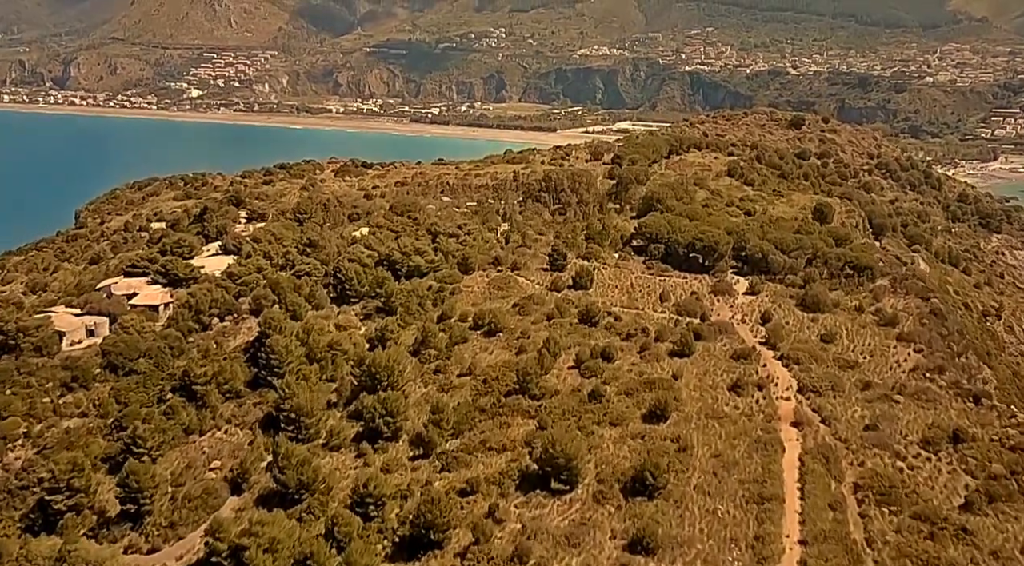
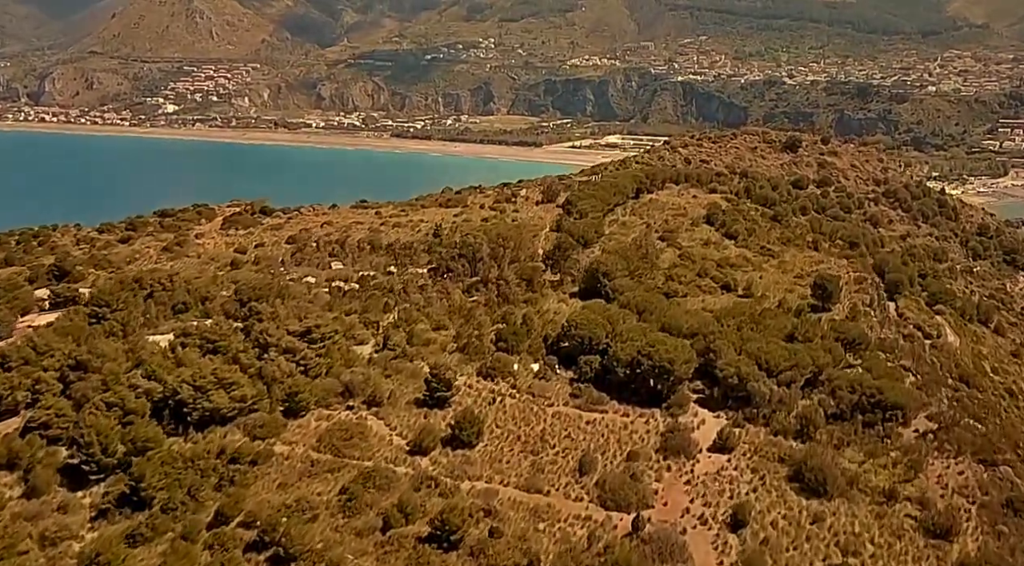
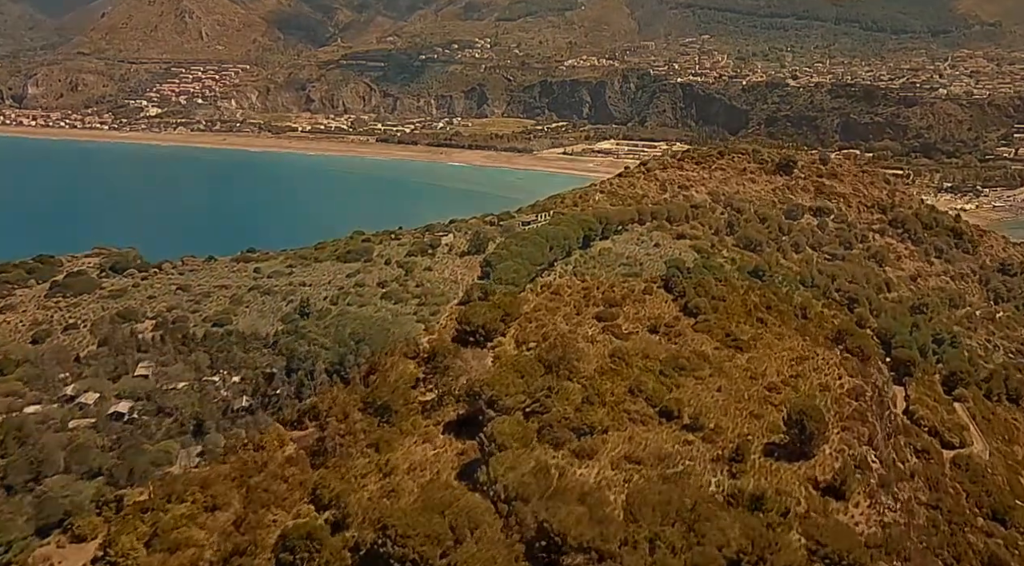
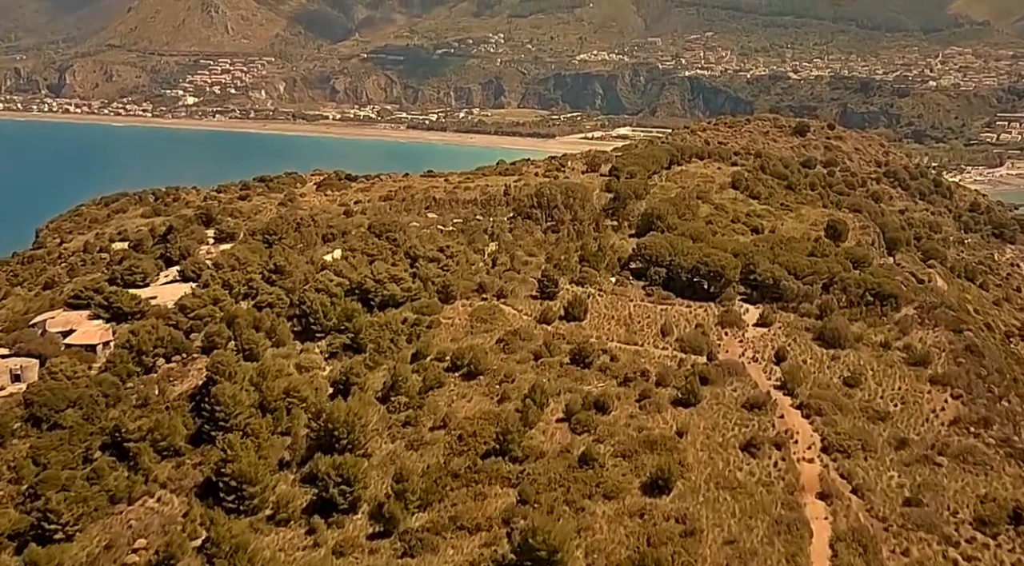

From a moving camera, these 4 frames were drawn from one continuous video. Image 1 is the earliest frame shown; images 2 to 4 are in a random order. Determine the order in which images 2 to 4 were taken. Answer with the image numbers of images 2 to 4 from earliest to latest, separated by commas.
4, 2, 3
